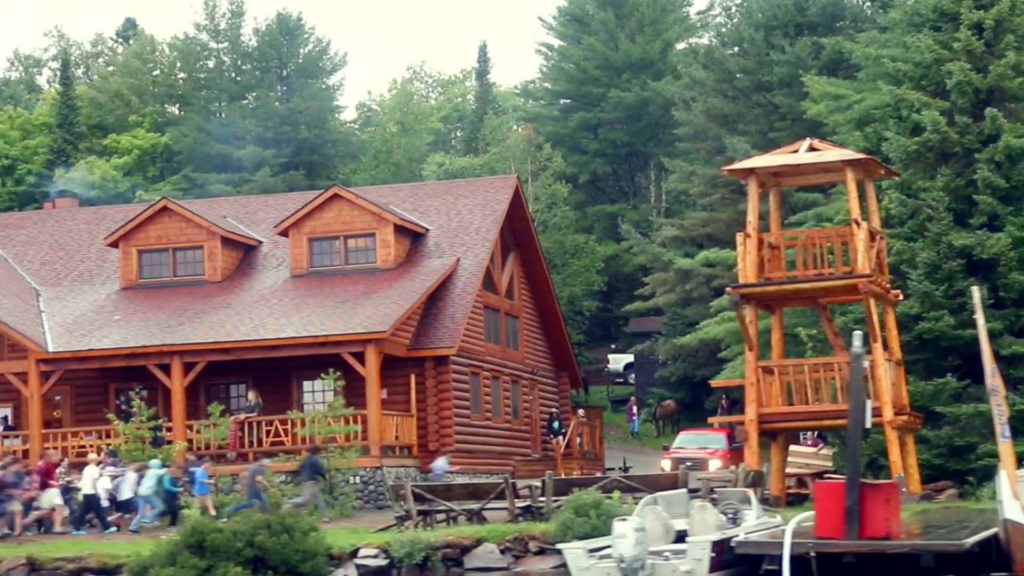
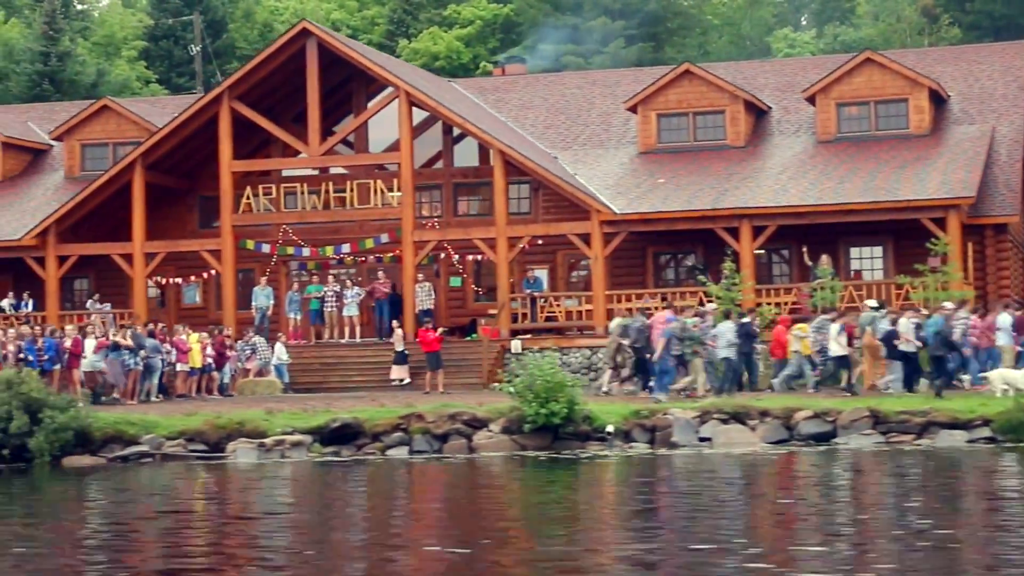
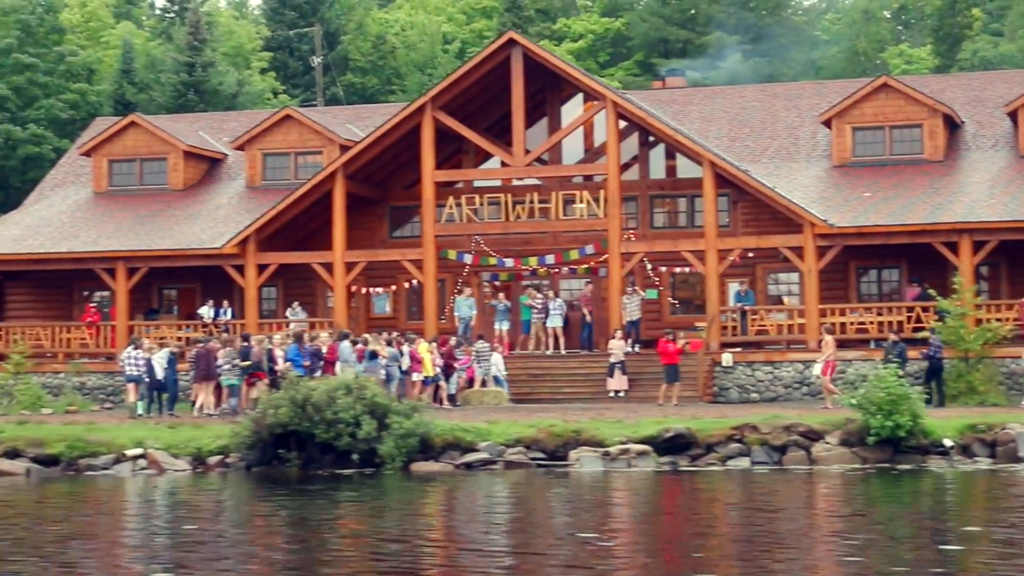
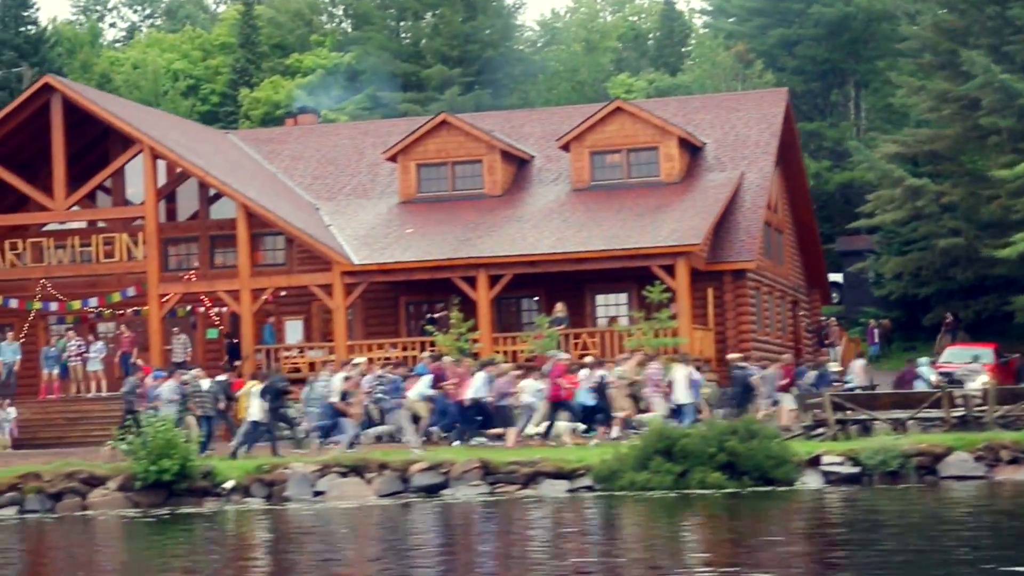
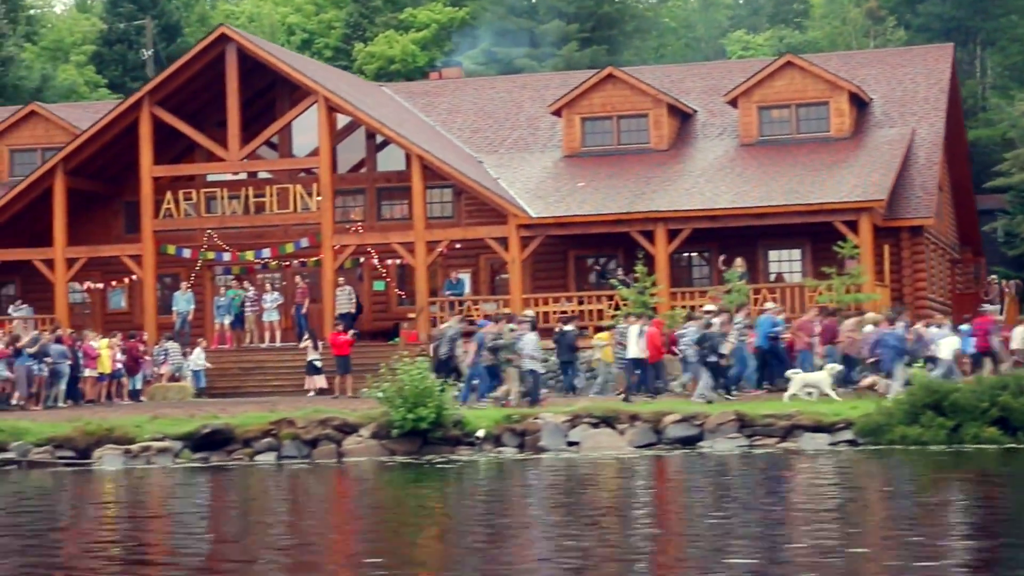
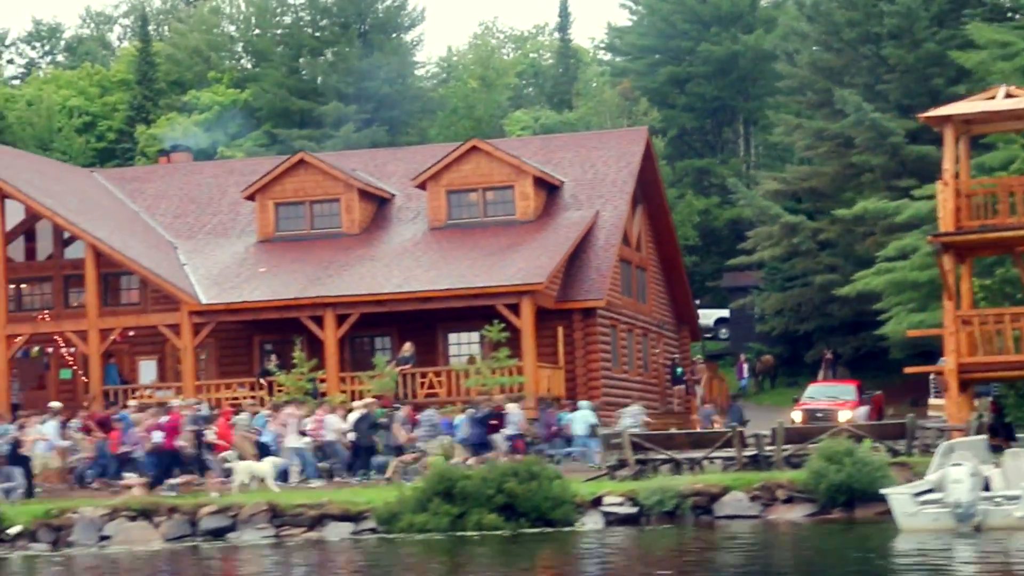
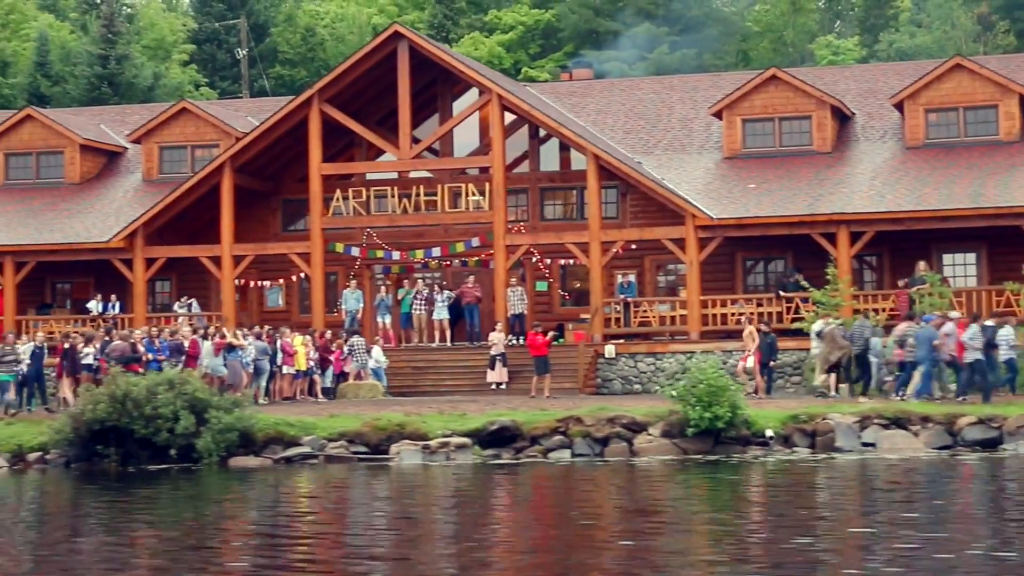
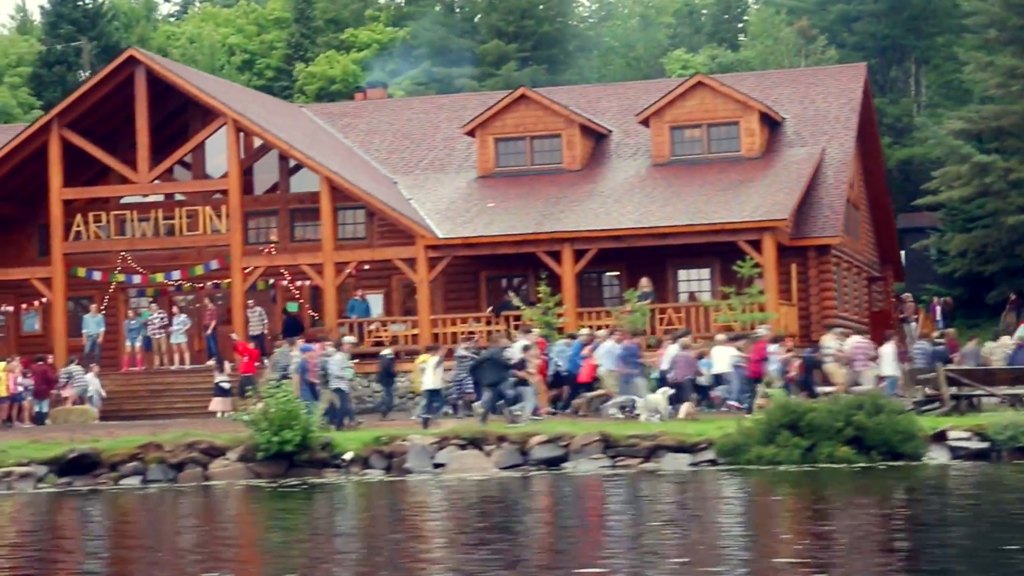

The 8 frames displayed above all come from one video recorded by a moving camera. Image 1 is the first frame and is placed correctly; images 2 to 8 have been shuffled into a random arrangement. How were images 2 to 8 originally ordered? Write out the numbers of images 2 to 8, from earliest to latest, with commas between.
6, 4, 8, 5, 2, 7, 3
